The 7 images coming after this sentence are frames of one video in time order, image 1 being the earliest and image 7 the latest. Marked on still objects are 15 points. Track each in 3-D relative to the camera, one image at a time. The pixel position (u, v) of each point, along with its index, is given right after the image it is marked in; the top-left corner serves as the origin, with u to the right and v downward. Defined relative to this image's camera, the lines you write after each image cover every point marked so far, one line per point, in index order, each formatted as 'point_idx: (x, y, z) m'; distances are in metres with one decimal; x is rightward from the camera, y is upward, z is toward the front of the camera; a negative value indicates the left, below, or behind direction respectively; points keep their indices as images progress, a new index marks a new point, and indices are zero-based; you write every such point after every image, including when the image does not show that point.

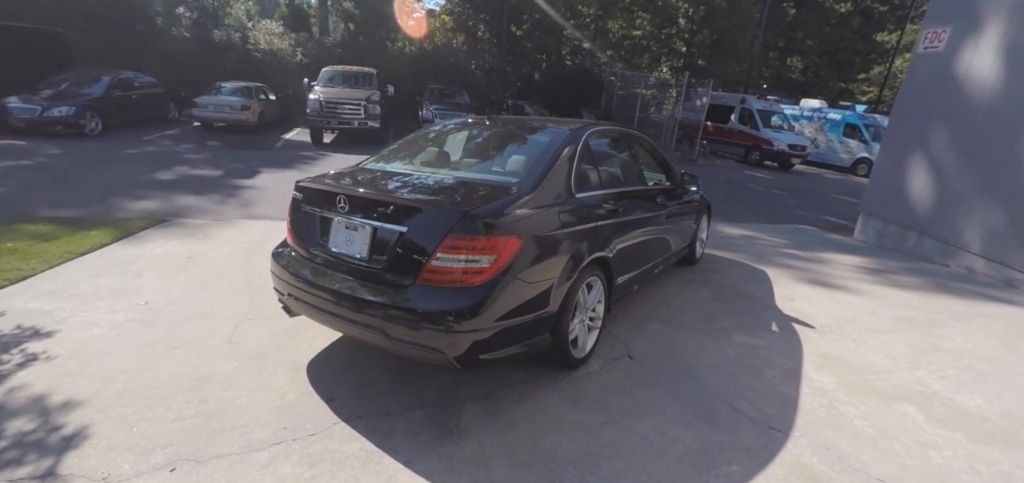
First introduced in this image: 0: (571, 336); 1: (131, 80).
0: (+0.3, -0.6, +2.9) m
1: (-11.6, +4.9, +14.7) m
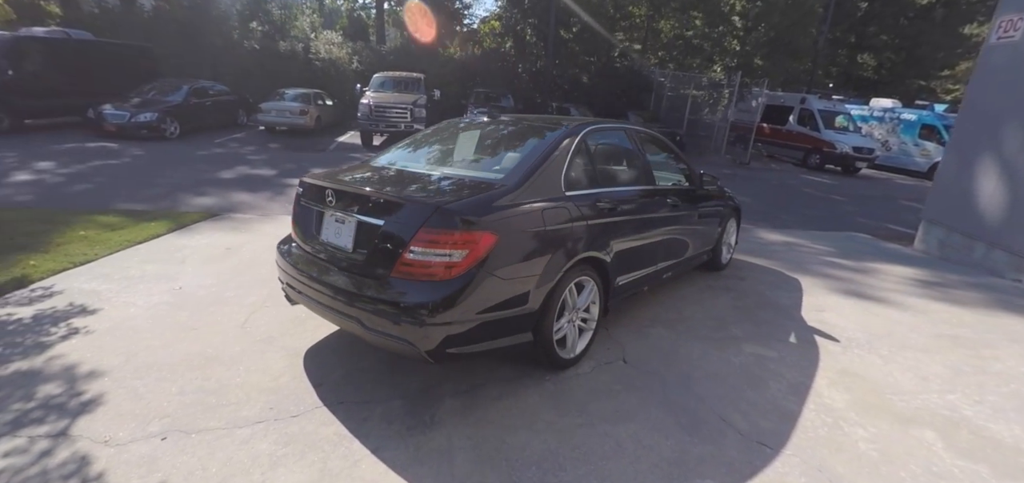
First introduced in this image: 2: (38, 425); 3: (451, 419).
0: (+0.2, -0.6, +2.8) m
1: (-10.2, +5.1, +16.0) m
2: (-2.4, -0.9, +2.4) m
3: (-0.3, -0.9, +2.5) m
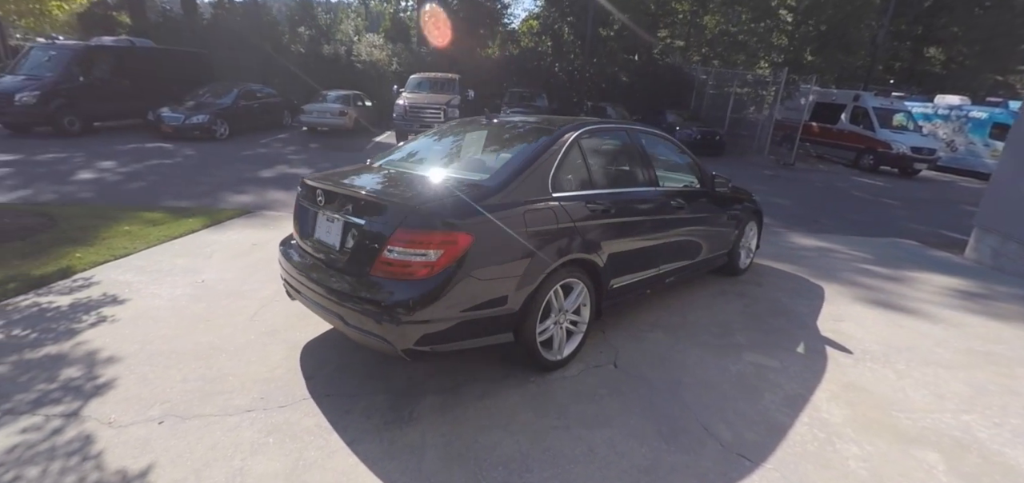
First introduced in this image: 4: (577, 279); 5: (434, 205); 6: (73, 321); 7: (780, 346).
0: (+0.2, -0.6, +2.8) m
1: (-9.0, +5.3, +16.8) m
2: (-2.5, -0.9, +2.6) m
3: (-0.4, -0.9, +2.6) m
4: (+0.4, -0.2, +3.0) m
5: (-0.4, +0.2, +2.5) m
6: (-3.3, -0.6, +3.6) m
7: (+1.9, -0.7, +3.4) m
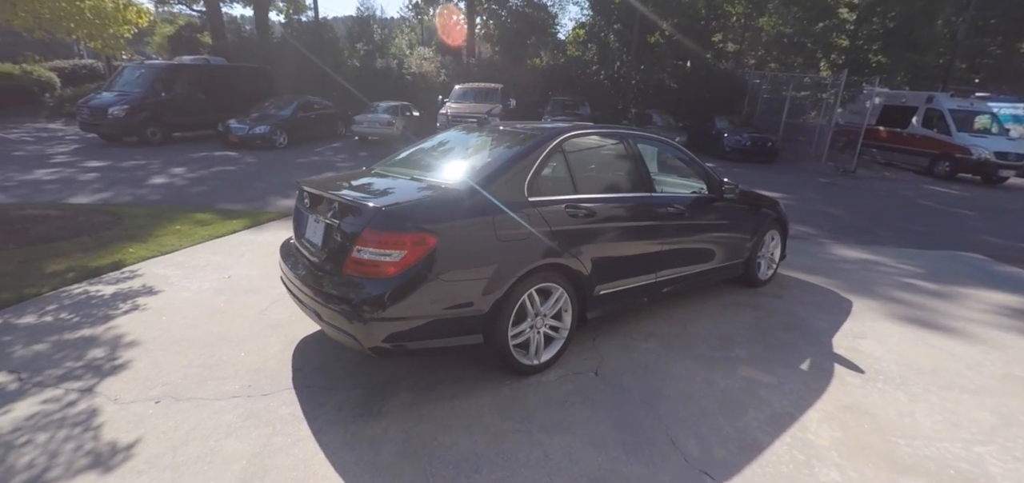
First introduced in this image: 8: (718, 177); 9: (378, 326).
0: (0.0, -0.6, +2.8) m
1: (-7.4, +5.2, +17.8) m
2: (-2.7, -0.9, +2.9) m
3: (-0.6, -0.9, +2.6) m
4: (+0.2, -0.3, +2.9) m
5: (-0.6, +0.2, +2.5) m
6: (-3.3, -0.6, +4.0) m
7: (+1.8, -0.8, +3.2) m
8: (+1.8, +0.6, +4.2) m
9: (-0.7, -0.4, +2.5) m
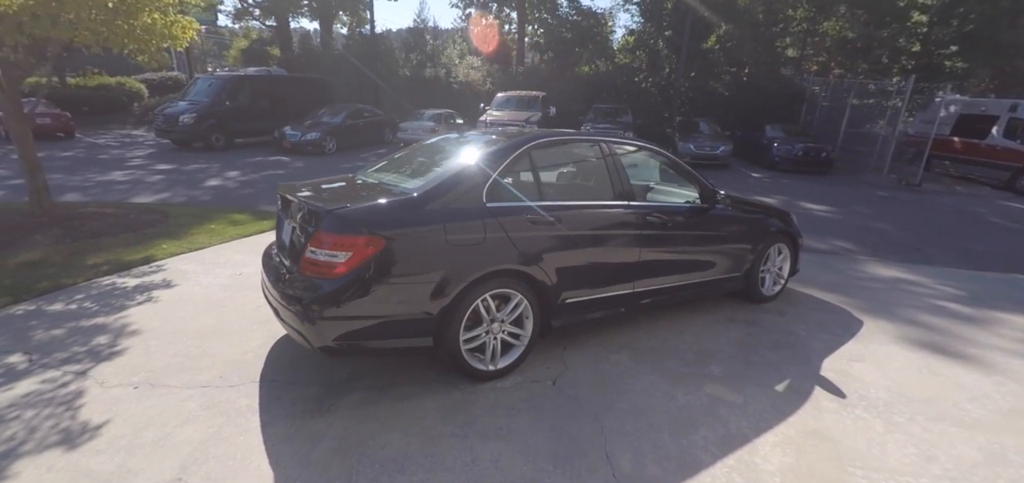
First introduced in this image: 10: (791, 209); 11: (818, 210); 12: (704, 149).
0: (-0.3, -0.6, +2.9) m
1: (-5.8, +5.1, +18.6) m
2: (-2.9, -0.8, +3.2) m
3: (-0.9, -0.9, +2.7) m
4: (0.0, -0.3, +2.9) m
5: (-0.9, +0.2, +2.6) m
6: (-3.5, -0.5, +4.3) m
7: (+1.5, -0.9, +3.0) m
8: (+1.7, +0.5, +4.0) m
9: (-1.0, -0.4, +2.6) m
10: (+5.9, +0.7, +10.3) m
11: (+6.4, +0.7, +10.1) m
12: (+6.0, +2.9, +15.2) m
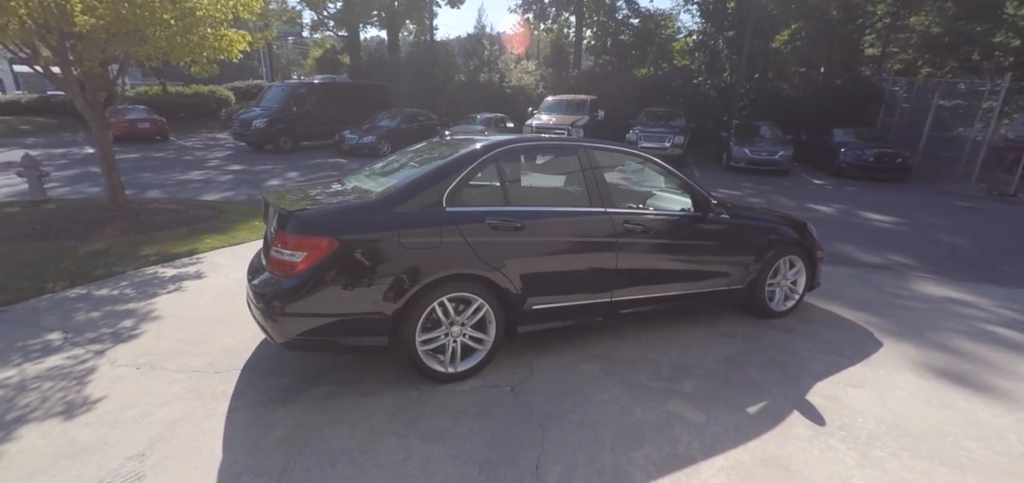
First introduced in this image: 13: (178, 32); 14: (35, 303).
0: (-0.5, -0.6, +2.9) m
1: (-3.8, +5.1, +19.3) m
2: (-3.1, -0.8, +3.6) m
3: (-1.2, -0.9, +2.8) m
4: (-0.2, -0.3, +3.0) m
5: (-1.1, +0.2, +2.8) m
6: (-3.5, -0.4, +4.8) m
7: (+1.3, -0.9, +2.8) m
8: (+1.6, +0.4, +3.8) m
9: (-1.3, -0.4, +2.7) m
10: (+6.6, +0.4, +9.5) m
11: (+7.1, +0.4, +9.2) m
12: (+7.4, +2.6, +14.4) m
13: (-4.5, +2.8, +6.5) m
14: (-4.4, -0.5, +4.4) m
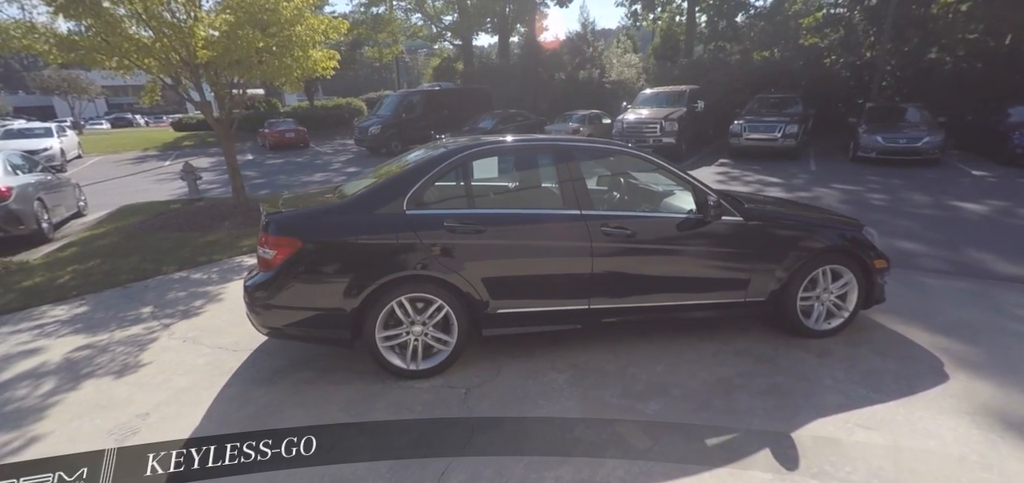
0: (-0.8, -0.6, +3.0) m
1: (+0.2, +5.2, +19.7) m
2: (-3.1, -0.7, +4.4) m
3: (-1.5, -0.9, +3.1) m
4: (-0.5, -0.3, +3.0) m
5: (-1.4, +0.2, +3.1) m
6: (-3.2, -0.4, +5.6) m
7: (+0.9, -1.0, +2.5) m
8: (+1.5, +0.3, +3.4) m
9: (-1.6, -0.4, +3.0) m
10: (+7.8, +0.3, +7.6) m
11: (+8.2, +0.3, +7.3) m
12: (+9.8, +2.5, +12.1) m
13: (-3.7, +2.9, +7.4) m
14: (-4.1, -0.4, +5.5) m
